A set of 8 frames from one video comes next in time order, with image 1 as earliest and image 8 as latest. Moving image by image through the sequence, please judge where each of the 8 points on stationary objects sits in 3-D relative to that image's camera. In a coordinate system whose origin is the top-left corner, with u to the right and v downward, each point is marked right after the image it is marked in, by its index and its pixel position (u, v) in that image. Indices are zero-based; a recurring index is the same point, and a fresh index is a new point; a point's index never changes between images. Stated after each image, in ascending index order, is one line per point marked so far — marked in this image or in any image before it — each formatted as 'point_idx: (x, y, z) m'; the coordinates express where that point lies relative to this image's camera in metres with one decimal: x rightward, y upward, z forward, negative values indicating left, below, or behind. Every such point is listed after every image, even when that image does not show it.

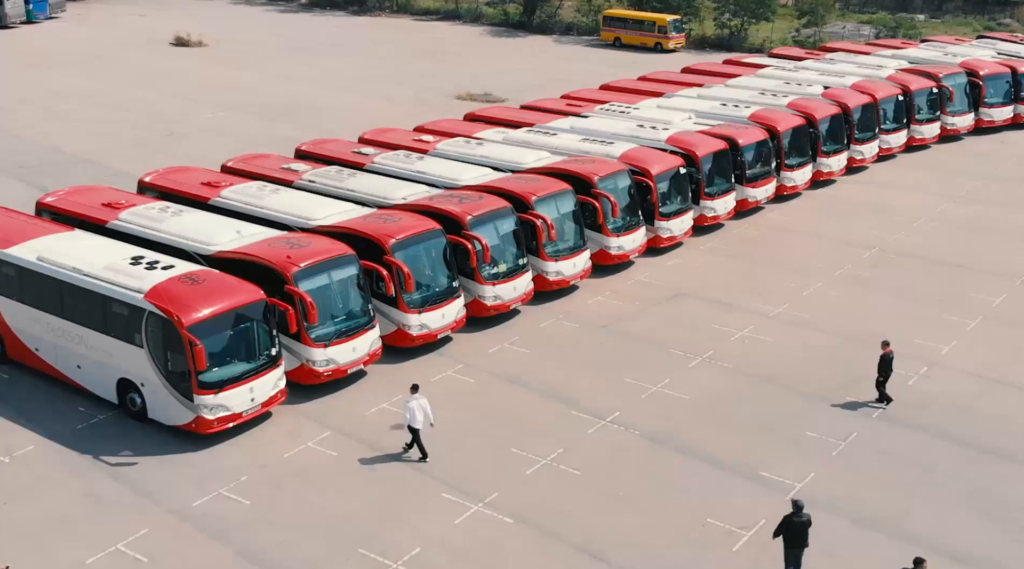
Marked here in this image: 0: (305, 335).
0: (-3.5, -0.9, +19.5) m
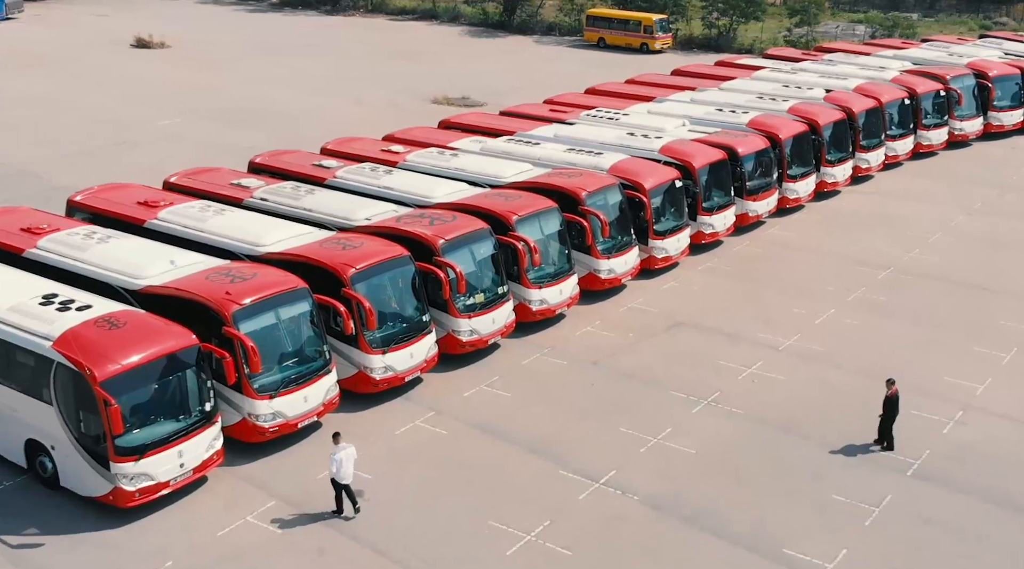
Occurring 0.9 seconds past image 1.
0: (-3.9, -1.5, +16.7) m
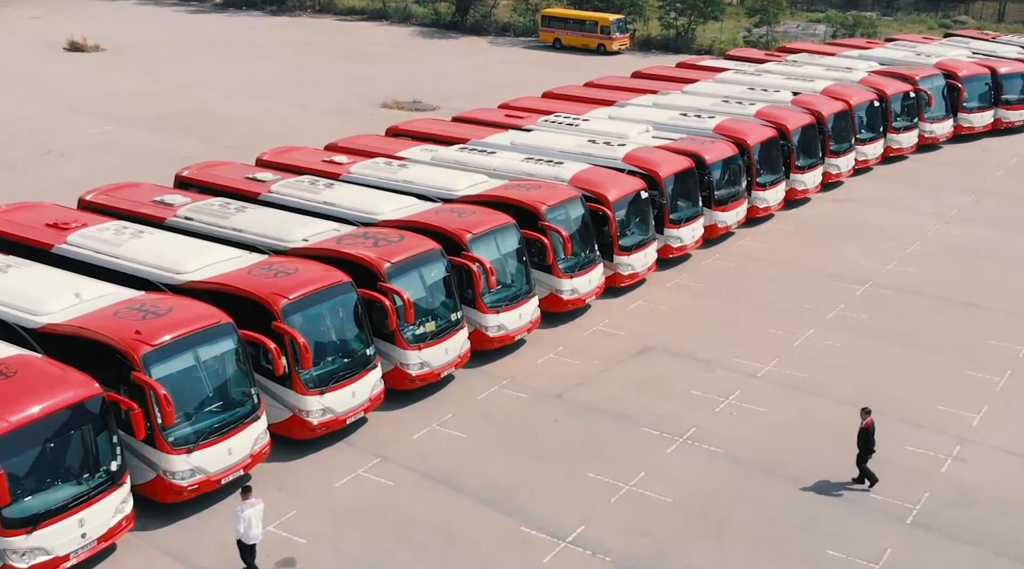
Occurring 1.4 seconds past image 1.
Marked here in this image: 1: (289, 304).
0: (-4.5, -1.9, +14.6) m
1: (-3.2, -0.3, +16.4) m
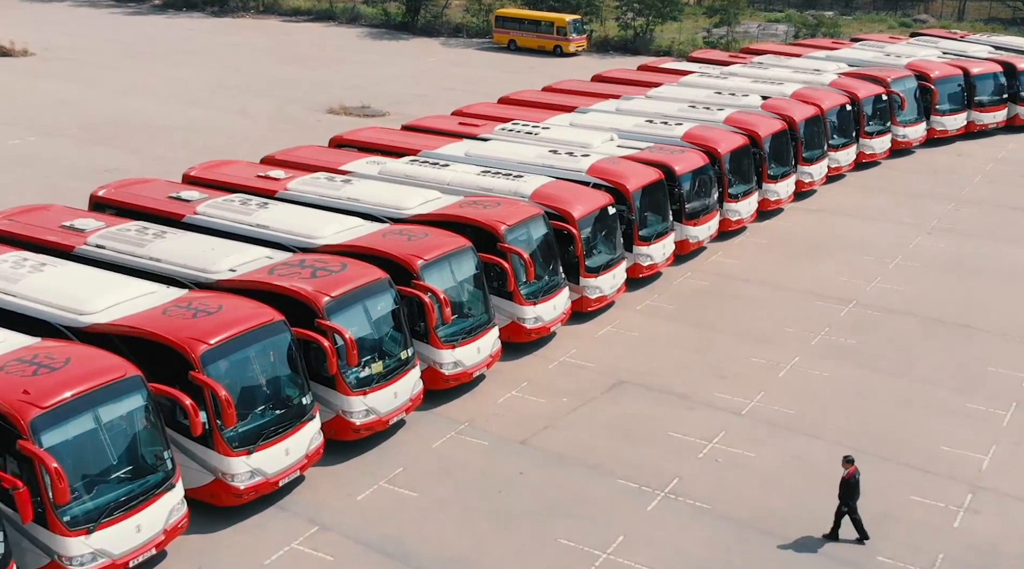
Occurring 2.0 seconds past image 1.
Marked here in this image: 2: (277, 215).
0: (-4.9, -2.5, +12.3) m
1: (-3.7, -0.8, +14.1) m
2: (-3.9, +1.2, +19.3) m
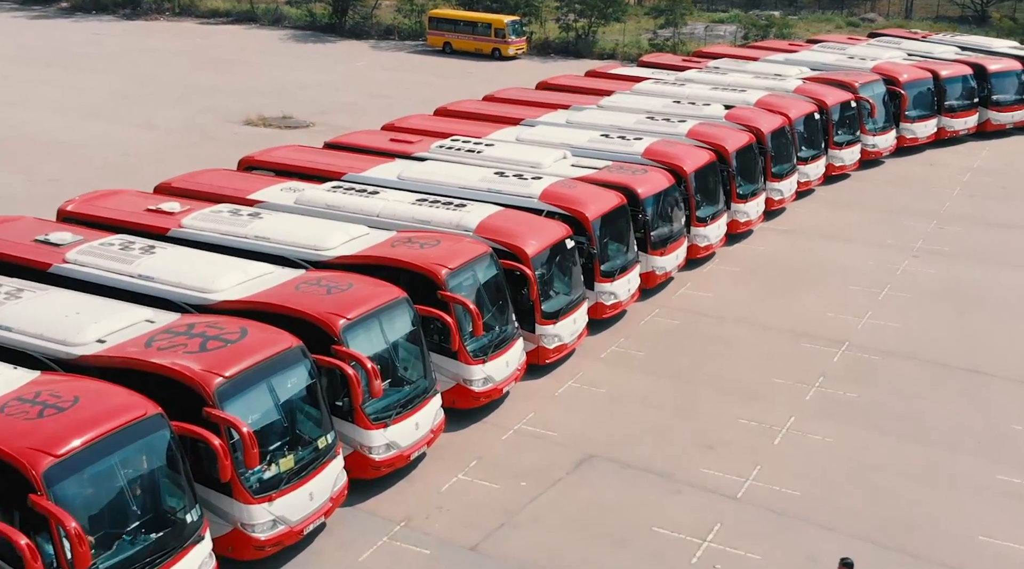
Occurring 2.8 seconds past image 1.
0: (-5.2, -3.4, +8.6) m
1: (-4.2, -1.7, +10.5) m
2: (-4.7, +0.3, +15.7) m
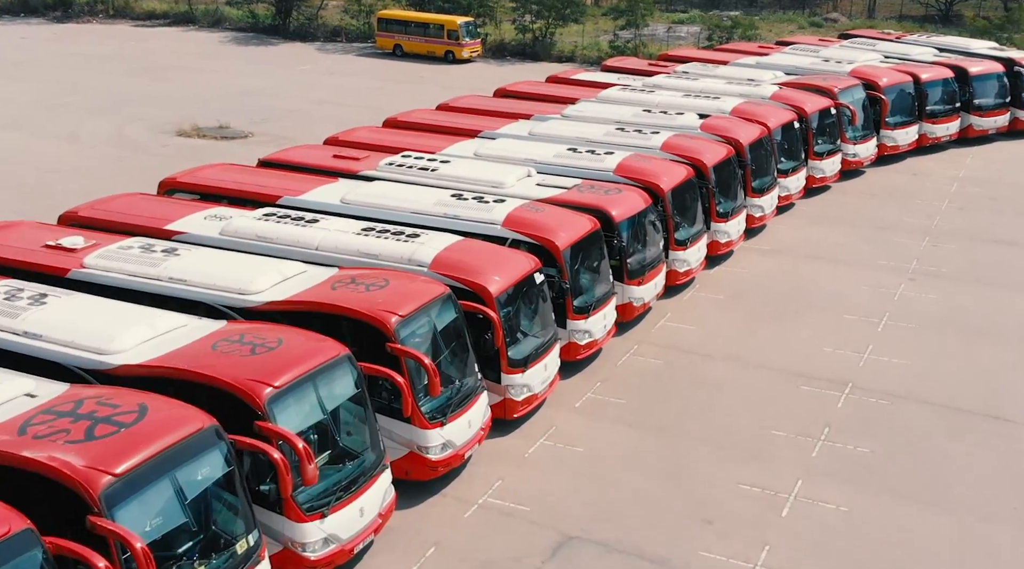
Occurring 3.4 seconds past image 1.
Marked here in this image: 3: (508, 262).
0: (-5.3, -4.0, +5.9) m
1: (-4.4, -2.3, +7.8) m
2: (-5.2, -0.4, +13.0) m
3: (-0.1, +0.3, +16.5) m
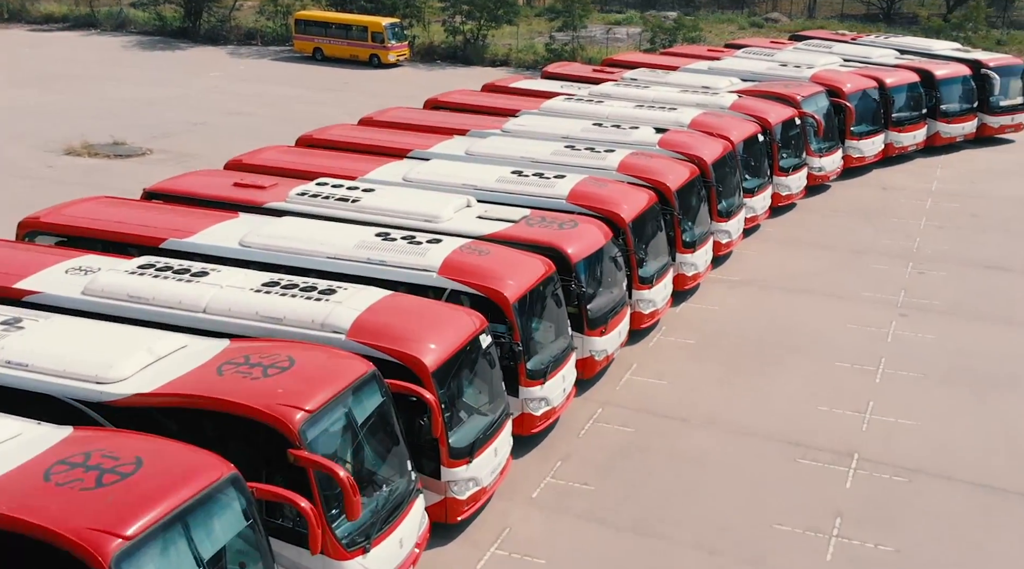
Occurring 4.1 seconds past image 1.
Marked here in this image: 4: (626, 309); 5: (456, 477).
0: (-5.3, -4.9, +2.3) m
1: (-4.5, -3.2, +4.3) m
2: (-5.6, -1.2, +9.4) m
3: (-0.8, -0.5, +13.2) m
4: (+1.8, -0.4, +17.8) m
5: (-0.6, -2.2, +12.9) m
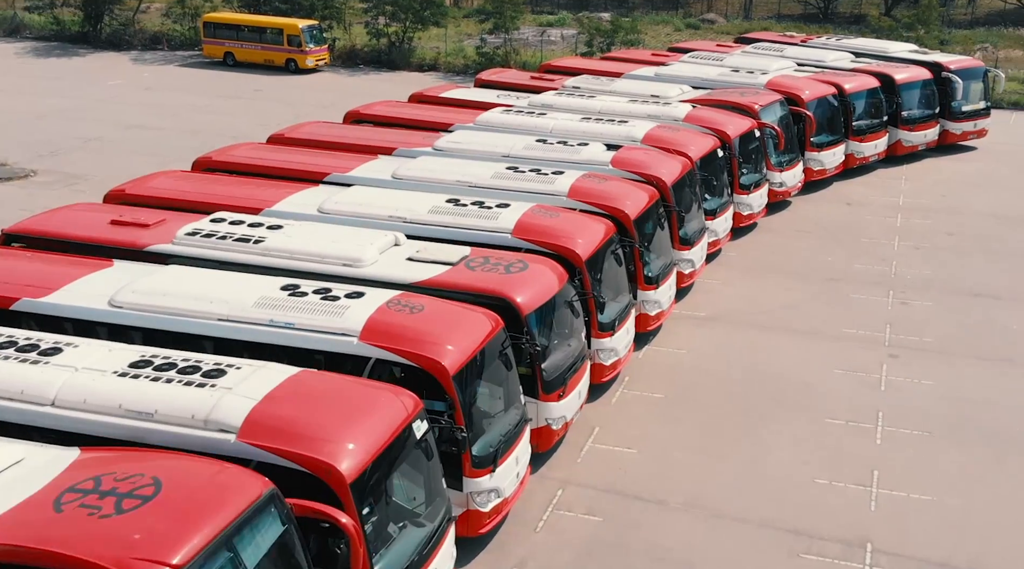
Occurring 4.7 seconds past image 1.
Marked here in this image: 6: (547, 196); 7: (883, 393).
0: (-5.1, -5.7, -0.9) m
1: (-4.4, -4.0, +1.2) m
2: (-5.9, -2.0, +6.2) m
3: (-1.3, -1.2, +10.3) m
4: (+1.0, -1.0, +15.0) m
5: (-1.1, -2.9, +10.0) m
6: (+0.6, +1.5, +18.2) m
7: (+5.5, -1.6, +16.8) m
